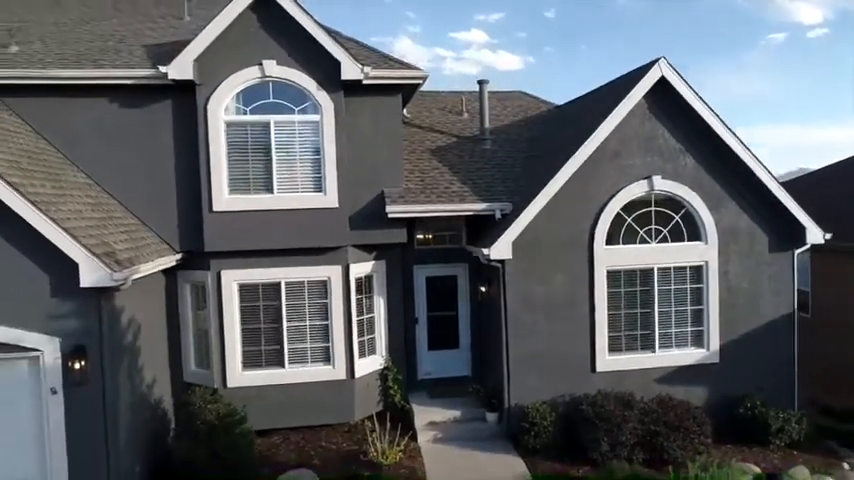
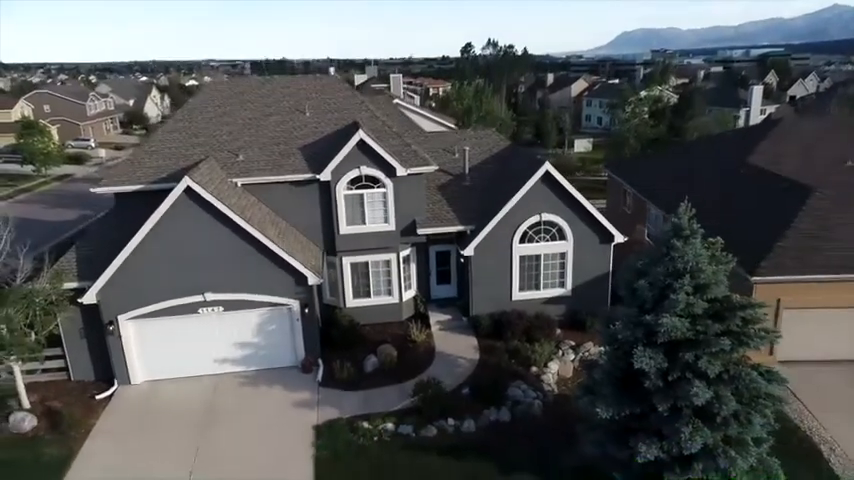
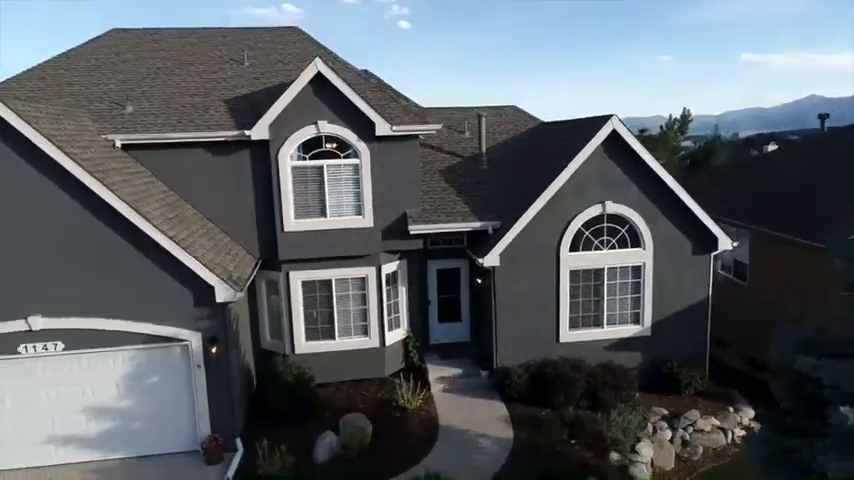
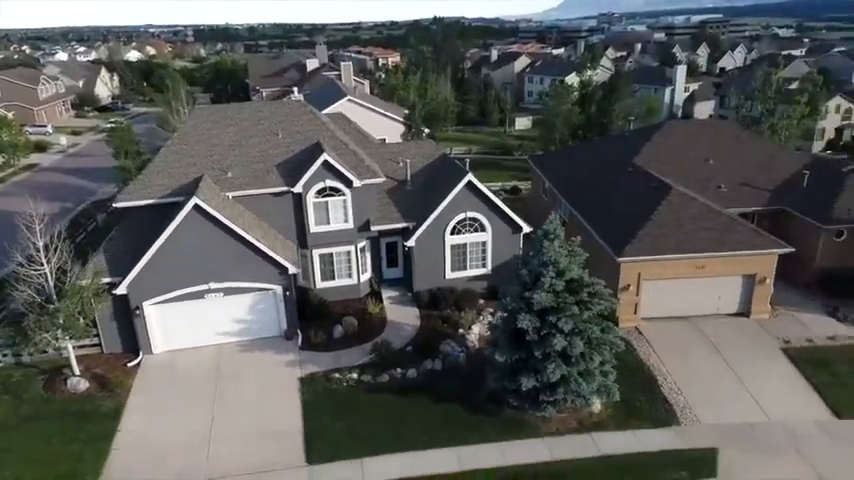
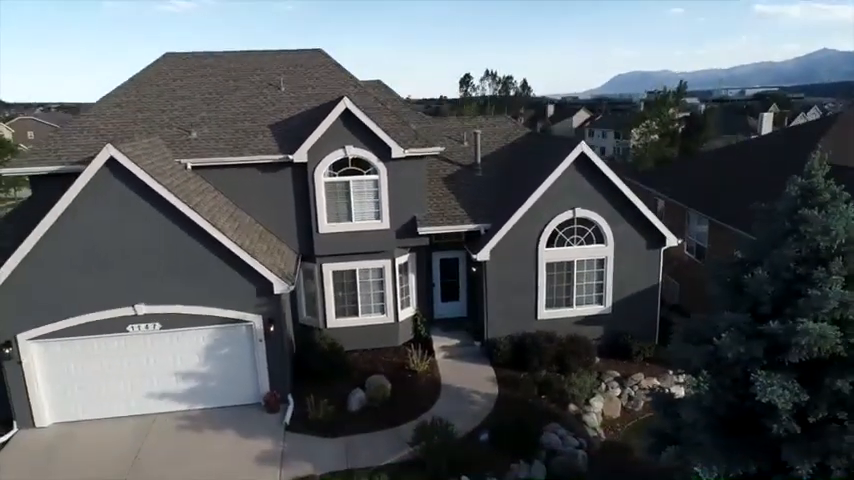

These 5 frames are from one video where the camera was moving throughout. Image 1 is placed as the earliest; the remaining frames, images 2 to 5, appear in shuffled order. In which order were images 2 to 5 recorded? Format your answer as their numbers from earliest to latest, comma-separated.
3, 5, 2, 4
